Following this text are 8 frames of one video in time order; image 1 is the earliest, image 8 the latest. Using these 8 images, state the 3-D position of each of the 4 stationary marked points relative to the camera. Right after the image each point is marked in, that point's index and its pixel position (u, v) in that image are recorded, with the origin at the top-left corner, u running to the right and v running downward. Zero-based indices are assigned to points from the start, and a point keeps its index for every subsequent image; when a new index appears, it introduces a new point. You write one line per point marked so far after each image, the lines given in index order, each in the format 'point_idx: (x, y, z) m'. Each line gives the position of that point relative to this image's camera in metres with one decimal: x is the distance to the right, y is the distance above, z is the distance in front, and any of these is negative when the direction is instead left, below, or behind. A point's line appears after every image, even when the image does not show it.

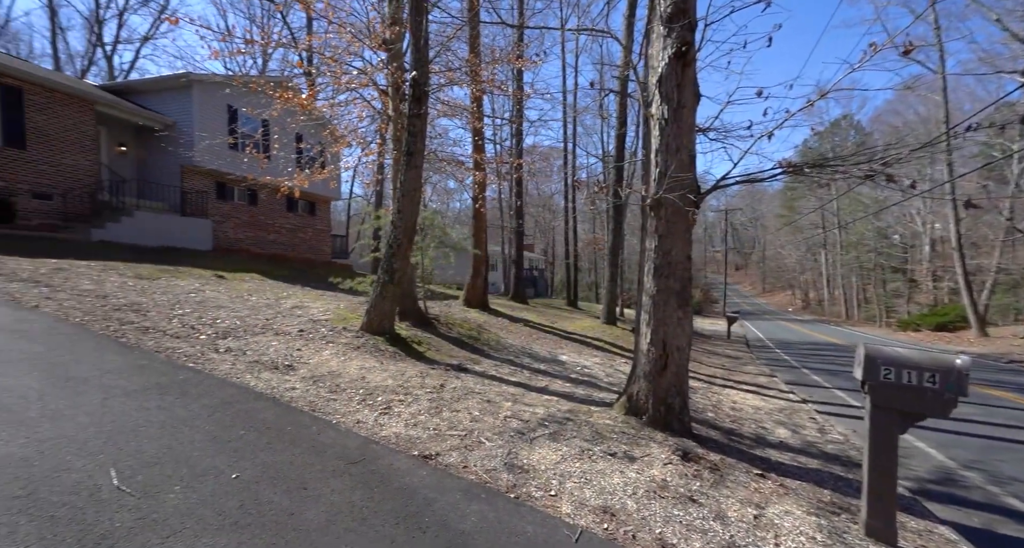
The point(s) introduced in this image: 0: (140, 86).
0: (-14.4, +7.1, +16.2) m
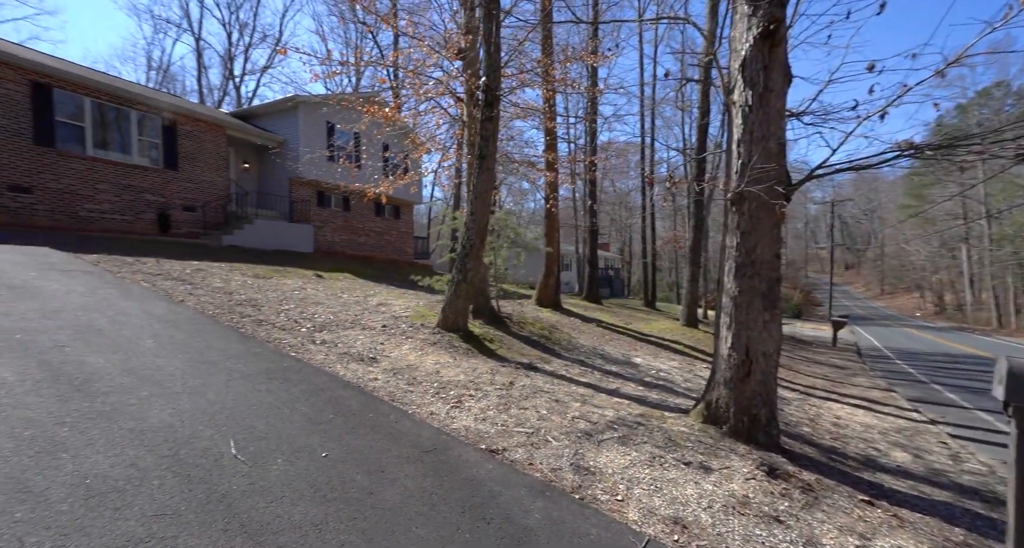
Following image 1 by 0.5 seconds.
0: (-11.2, +7.2, +18.7) m
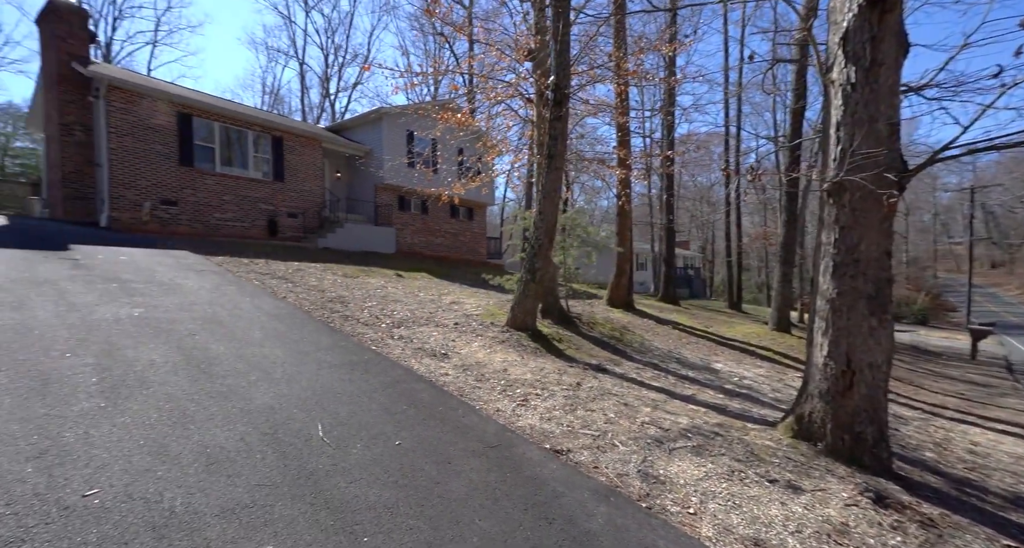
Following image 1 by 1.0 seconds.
0: (-7.7, +7.1, +20.5) m
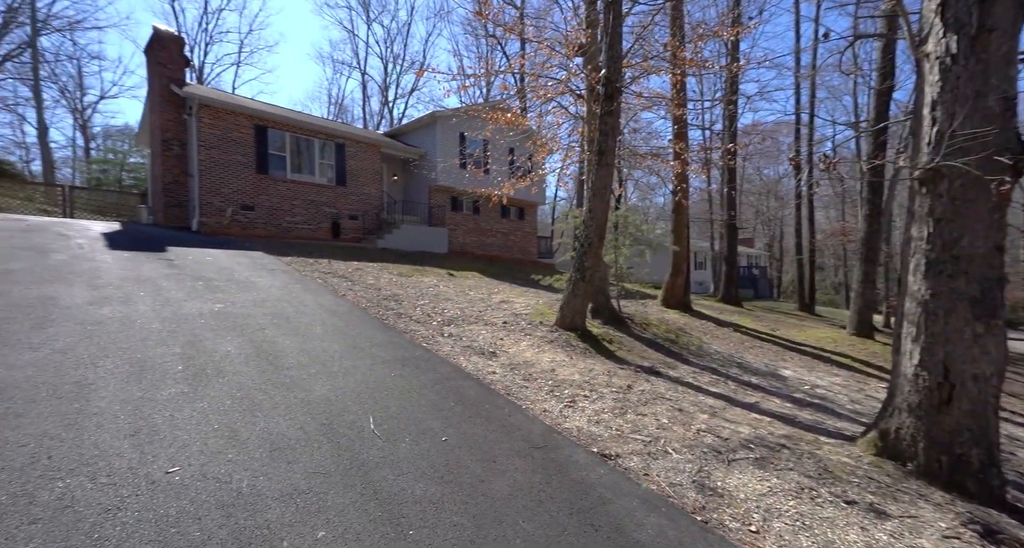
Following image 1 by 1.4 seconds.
0: (-5.1, +7.1, +21.3) m
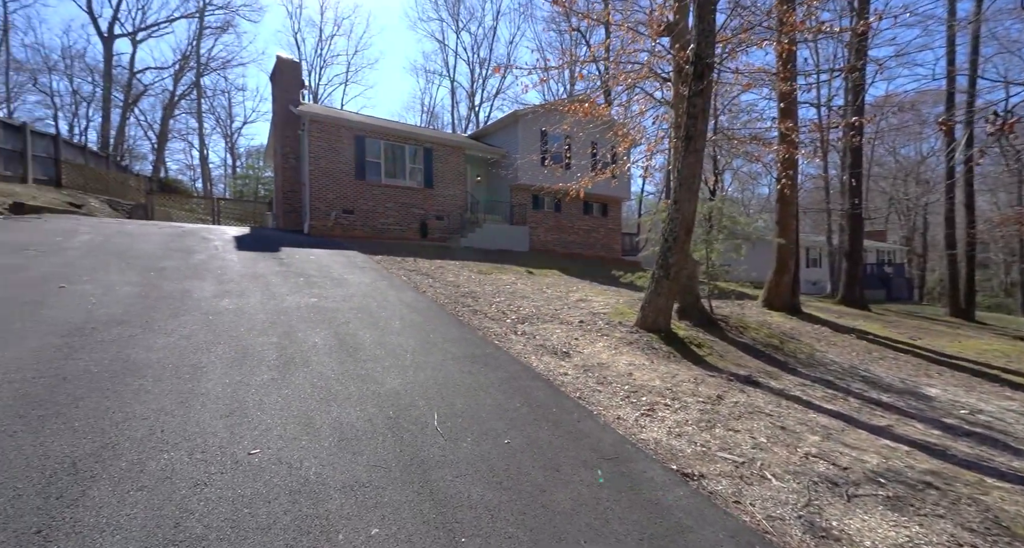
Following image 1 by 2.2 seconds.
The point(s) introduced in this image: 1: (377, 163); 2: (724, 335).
0: (-1.0, +7.2, +21.6) m
1: (-5.3, +4.4, +17.3) m
2: (+3.8, -1.1, +7.8) m
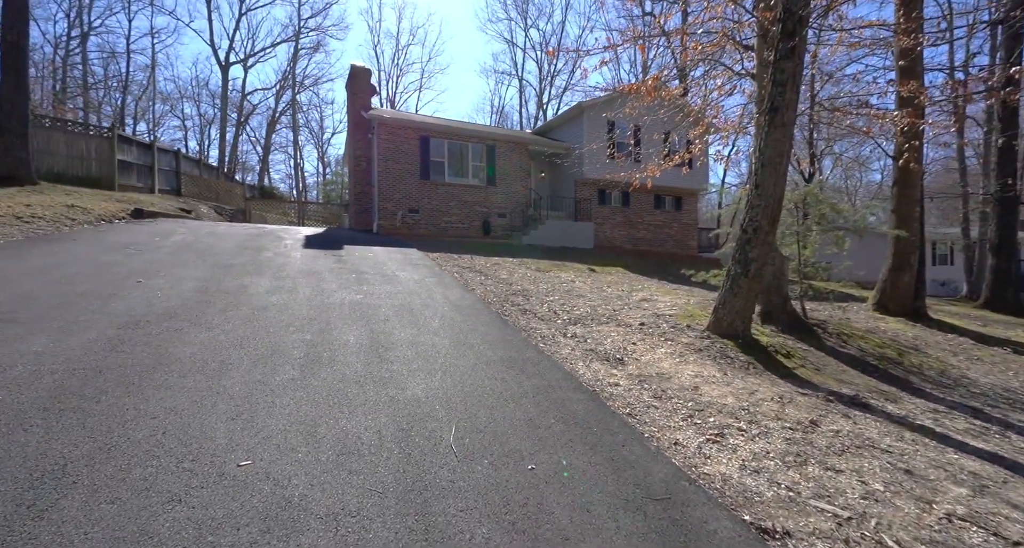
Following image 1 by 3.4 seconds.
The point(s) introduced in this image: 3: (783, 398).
0: (+2.2, +7.2, +20.9) m
1: (-2.8, +4.4, +17.4) m
2: (+4.6, -1.1, +6.5) m
3: (+2.7, -1.2, +4.3) m
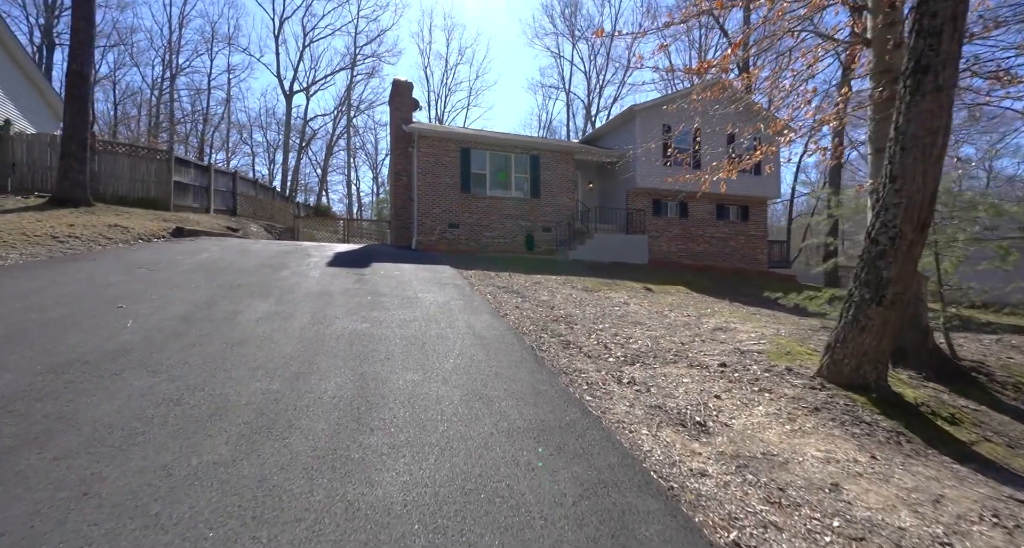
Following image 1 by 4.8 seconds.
0: (+4.2, +6.4, +19.4) m
1: (-1.2, +3.7, +16.4) m
2: (+5.1, -1.3, +4.5) m
3: (+2.9, -1.4, +2.6) m
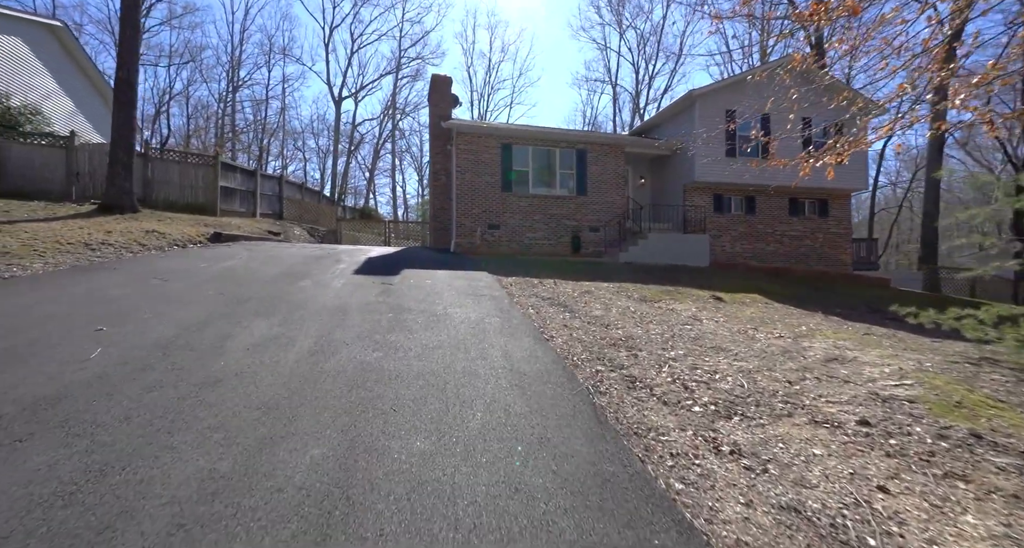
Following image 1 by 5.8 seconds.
0: (+6.0, +6.3, +17.6) m
1: (+0.4, +3.6, +15.1) m
2: (+5.4, -1.5, +2.7) m
3: (+3.1, -1.6, +1.0) m
